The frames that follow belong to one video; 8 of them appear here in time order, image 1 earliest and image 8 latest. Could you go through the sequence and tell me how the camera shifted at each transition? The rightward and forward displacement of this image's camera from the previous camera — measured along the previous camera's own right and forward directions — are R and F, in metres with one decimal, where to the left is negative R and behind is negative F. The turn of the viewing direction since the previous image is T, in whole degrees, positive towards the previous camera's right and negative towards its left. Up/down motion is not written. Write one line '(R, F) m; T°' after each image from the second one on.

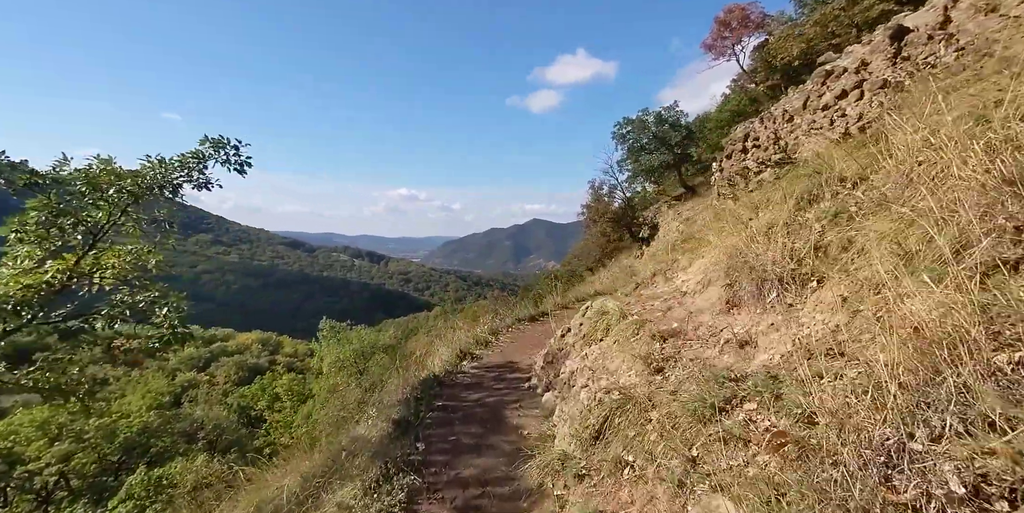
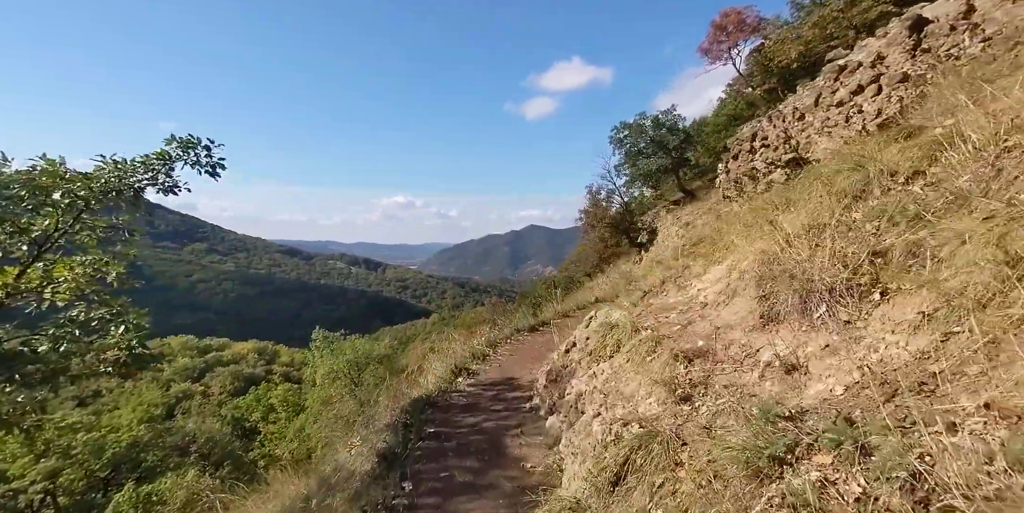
(0.0, +0.4) m; 0°
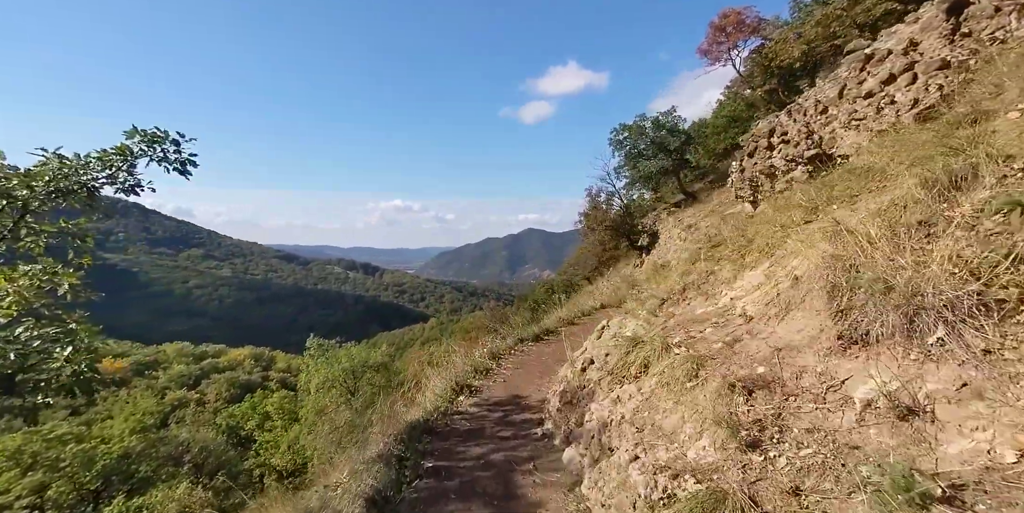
(-0.1, +0.5) m; 0°
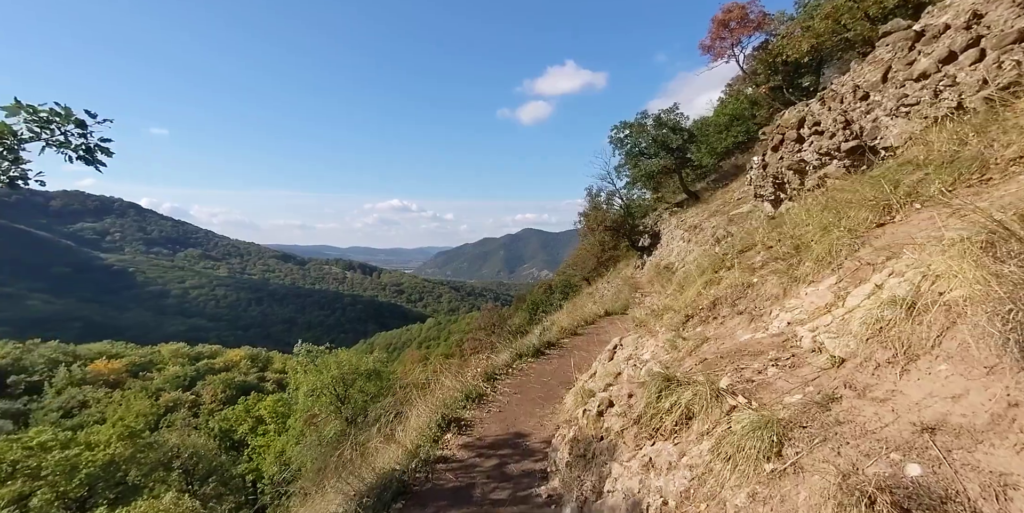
(0.0, +0.9) m; 0°
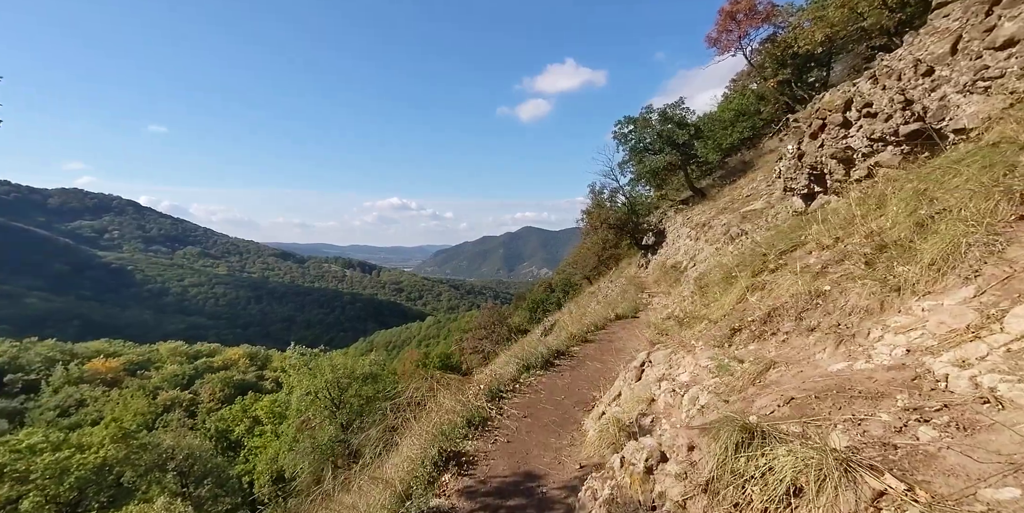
(-0.1, +0.8) m; 0°
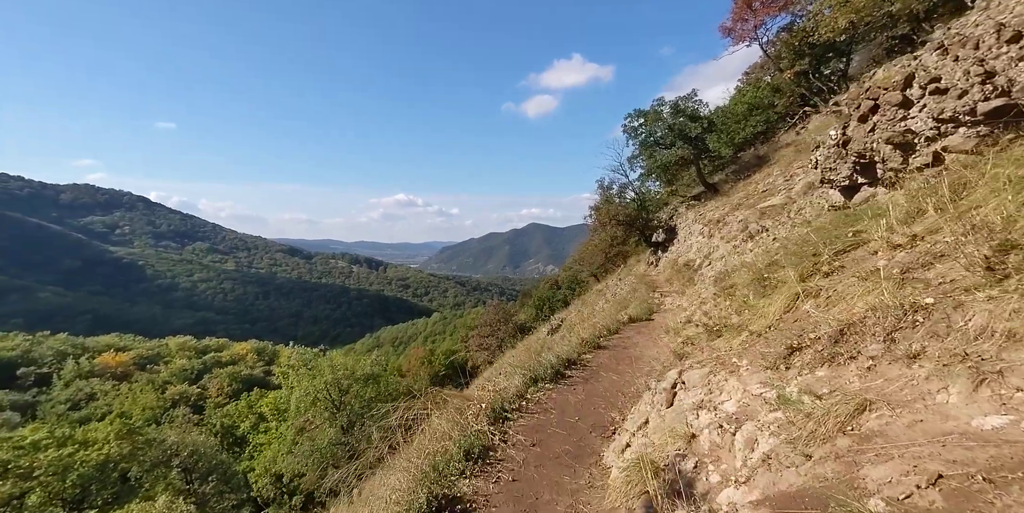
(0.0, +0.8) m; -1°
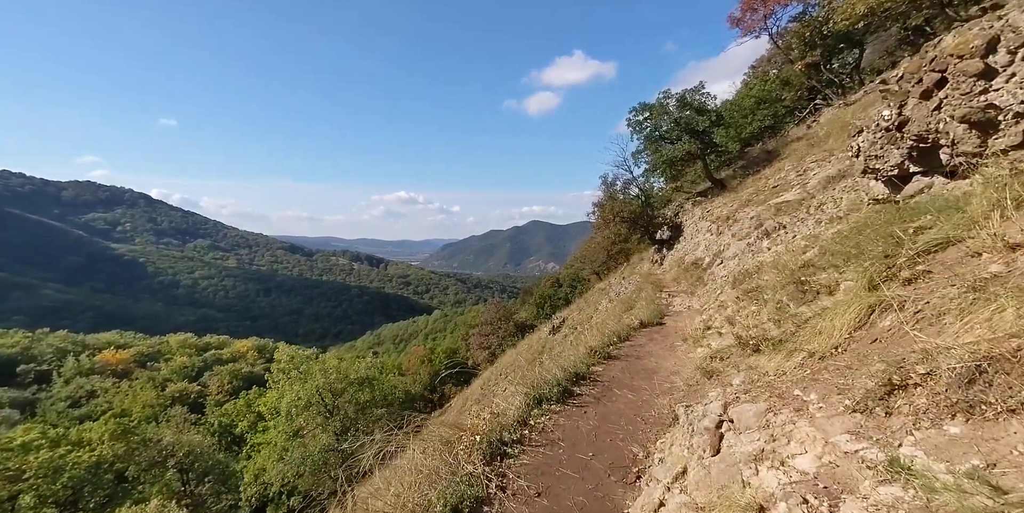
(0.0, +0.9) m; 0°
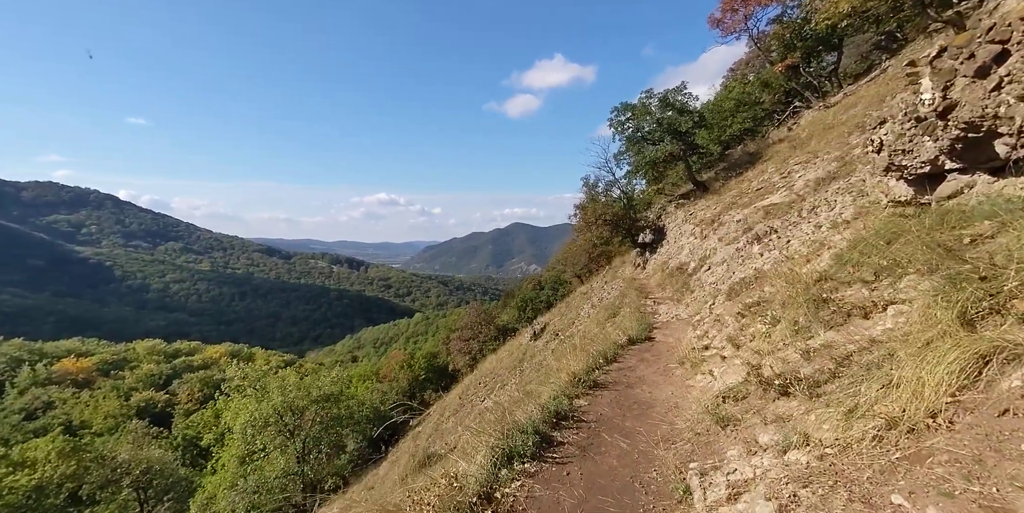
(+0.2, +1.1) m; +2°
